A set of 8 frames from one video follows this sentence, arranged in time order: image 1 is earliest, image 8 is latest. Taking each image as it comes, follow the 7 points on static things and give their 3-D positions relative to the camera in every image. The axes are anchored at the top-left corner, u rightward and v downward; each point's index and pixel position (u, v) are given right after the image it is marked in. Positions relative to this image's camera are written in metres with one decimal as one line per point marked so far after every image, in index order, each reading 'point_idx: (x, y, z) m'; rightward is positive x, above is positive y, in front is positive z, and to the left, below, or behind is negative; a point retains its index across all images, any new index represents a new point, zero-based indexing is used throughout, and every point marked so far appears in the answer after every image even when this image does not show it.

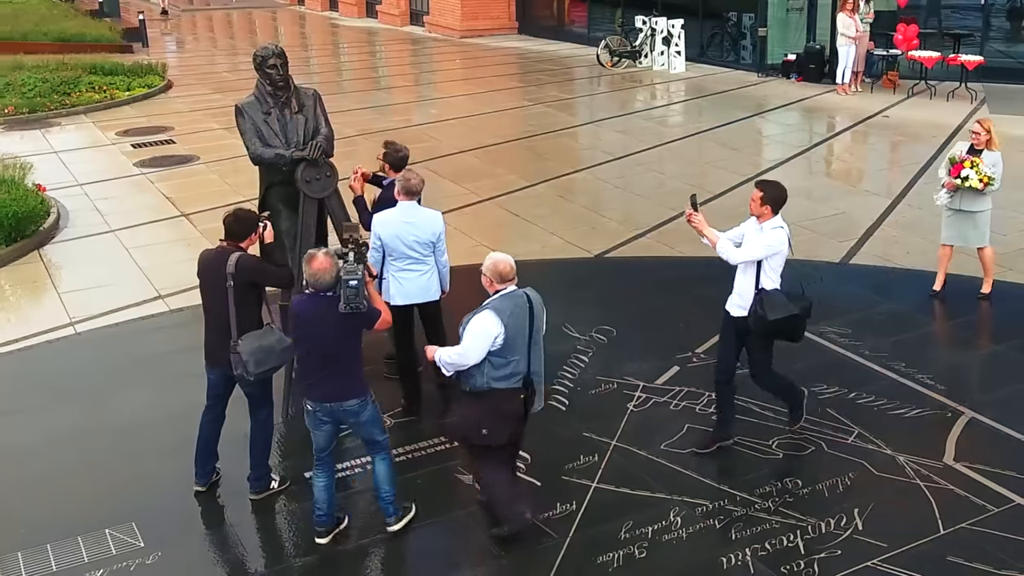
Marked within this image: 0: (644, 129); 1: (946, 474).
0: (+1.8, +2.3, +15.8) m
1: (+2.2, -1.0, +6.0) m
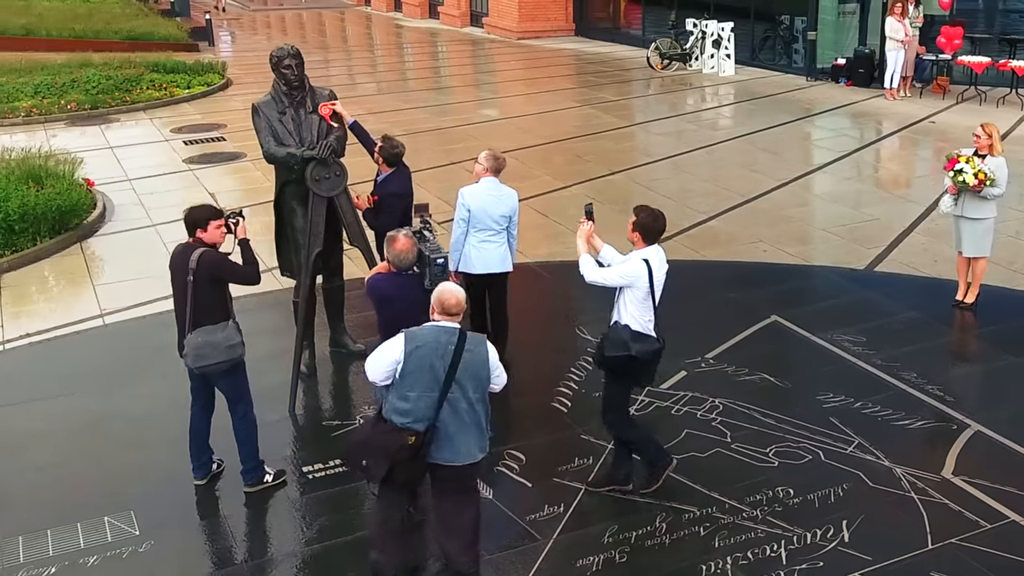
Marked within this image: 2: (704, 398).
0: (+2.4, +2.2, +15.7) m
1: (+2.2, -1.0, +5.8) m
2: (+1.2, -0.7, +7.1) m
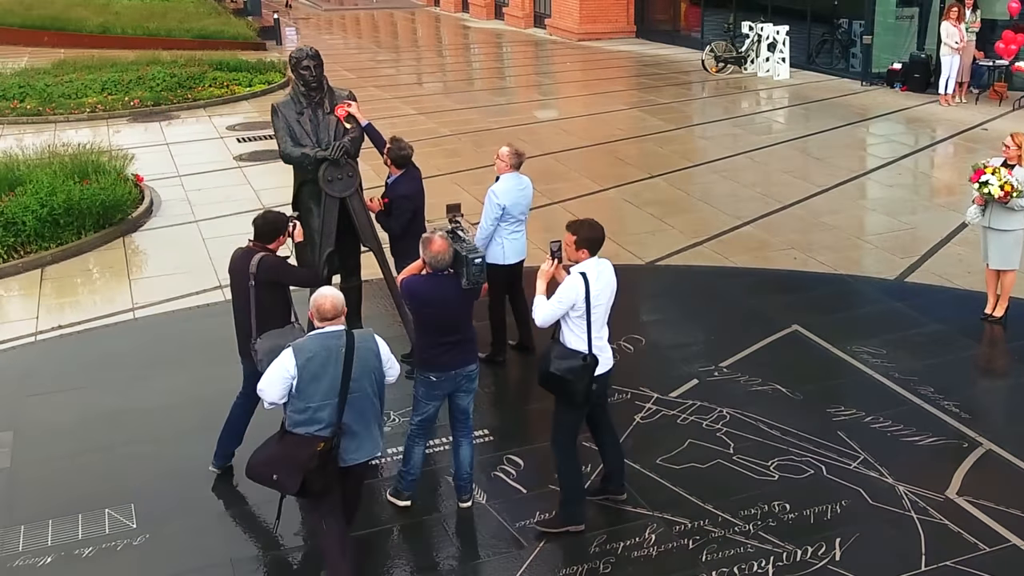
0: (+3.0, +2.2, +15.5) m
1: (+2.1, -1.1, +5.6) m
2: (+1.2, -0.7, +6.9) m
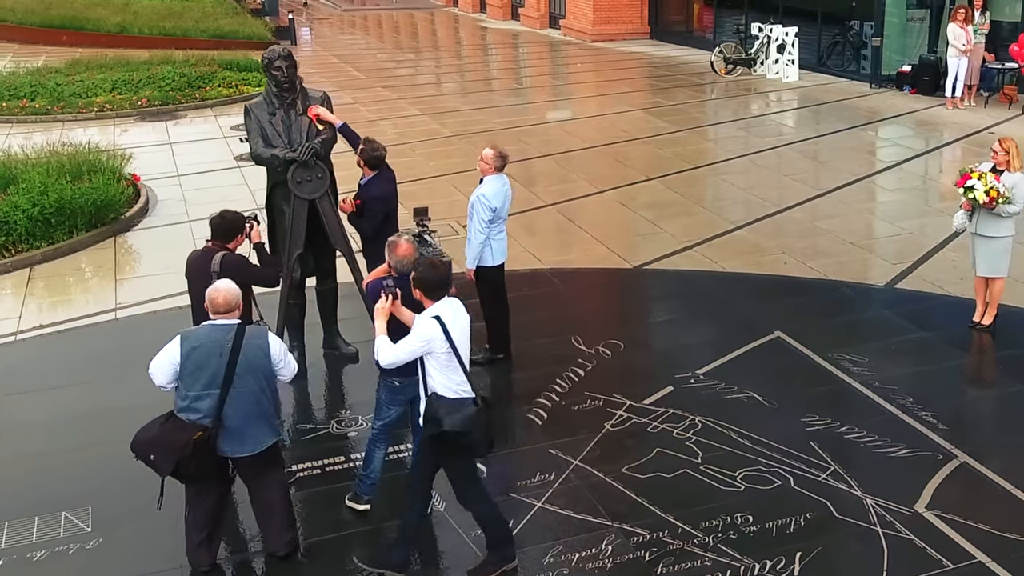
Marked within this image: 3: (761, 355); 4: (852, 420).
0: (+3.0, +2.1, +15.3) m
1: (+1.9, -1.1, +5.5) m
2: (+1.0, -0.8, +6.8) m
3: (+1.6, -0.4, +7.6) m
4: (+1.9, -0.8, +6.6) m
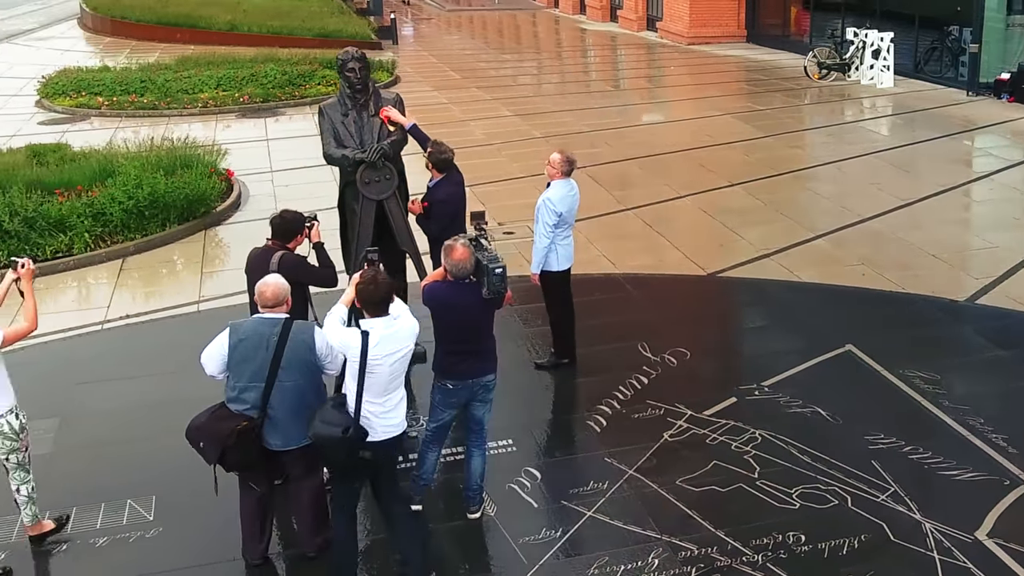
0: (+4.2, +2.0, +14.9) m
1: (+2.1, -1.2, +5.3) m
2: (+1.4, -0.8, +6.7) m
3: (+2.1, -0.5, +7.5) m
4: (+2.2, -0.8, +6.4) m
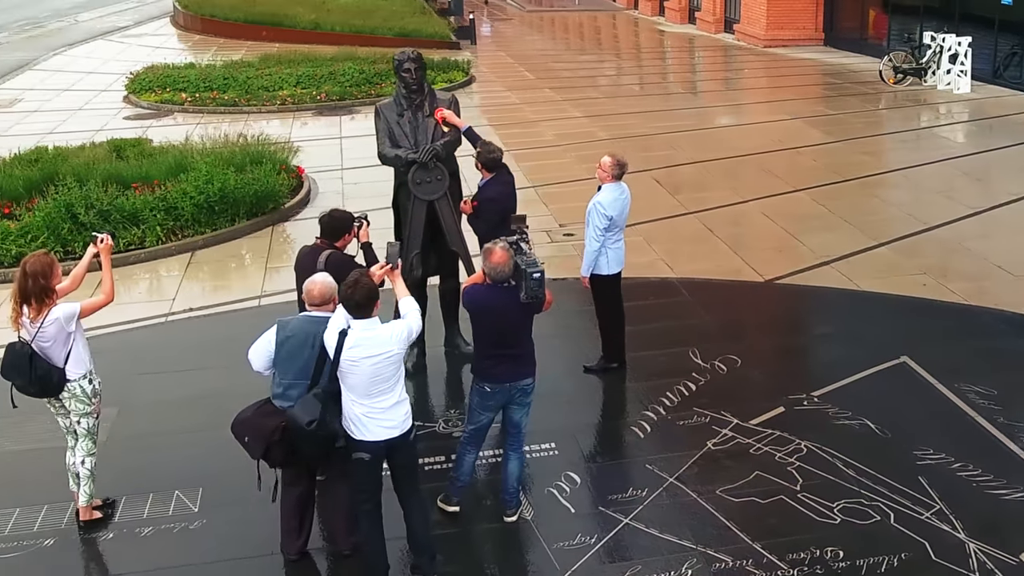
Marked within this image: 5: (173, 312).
0: (+5.0, +1.9, +14.6) m
1: (+2.2, -1.3, +5.1) m
2: (+1.6, -0.9, +6.6) m
3: (+2.4, -0.6, +7.3) m
4: (+2.5, -0.9, +6.2) m
5: (-3.2, -0.2, +10.8) m
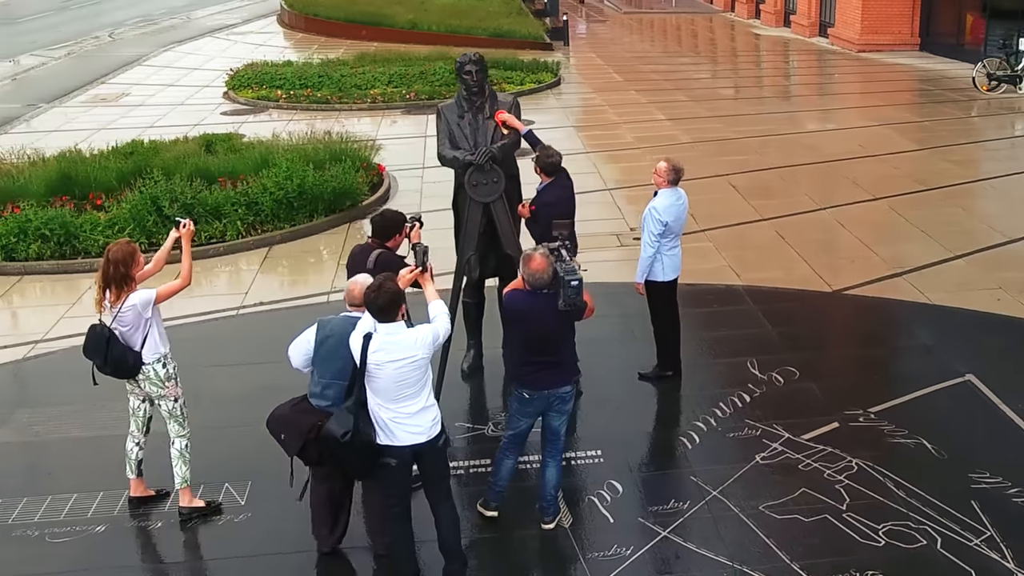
0: (+6.0, +1.7, +14.1) m
1: (+2.3, -1.3, +4.9) m
2: (+1.8, -0.9, +6.4) m
3: (+2.7, -0.7, +7.1) m
4: (+2.7, -1.0, +5.9) m
5: (-2.5, -0.2, +11.0) m
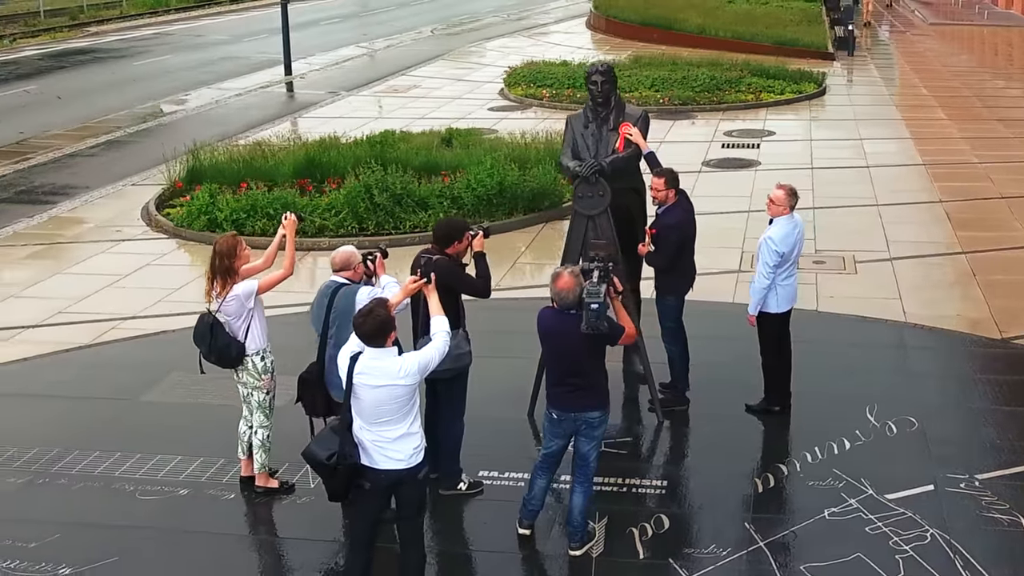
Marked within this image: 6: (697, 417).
0: (+8.3, +0.9, +12.1) m
1: (+2.1, -1.6, +4.1) m
2: (+2.1, -1.2, +5.7) m
3: (+3.1, -1.0, +6.2) m
4: (+2.7, -1.3, +5.1) m
5: (-0.9, -0.1, +11.3) m
6: (+1.2, -0.8, +7.3) m
